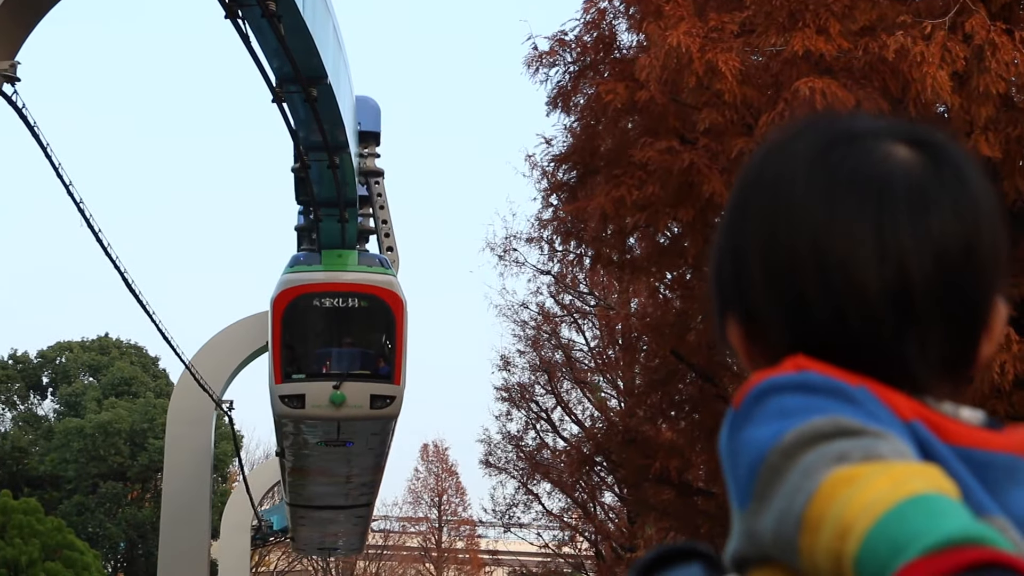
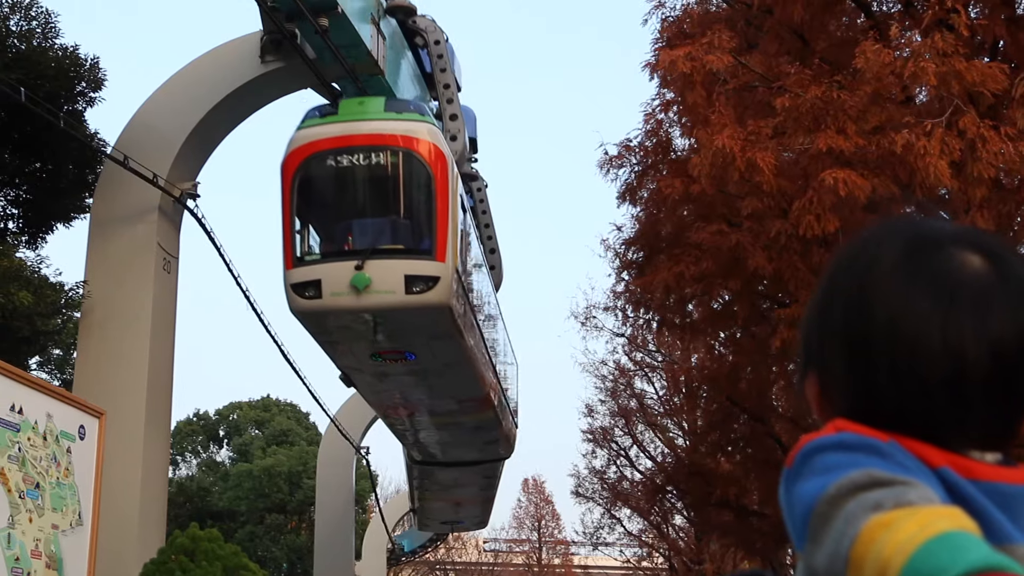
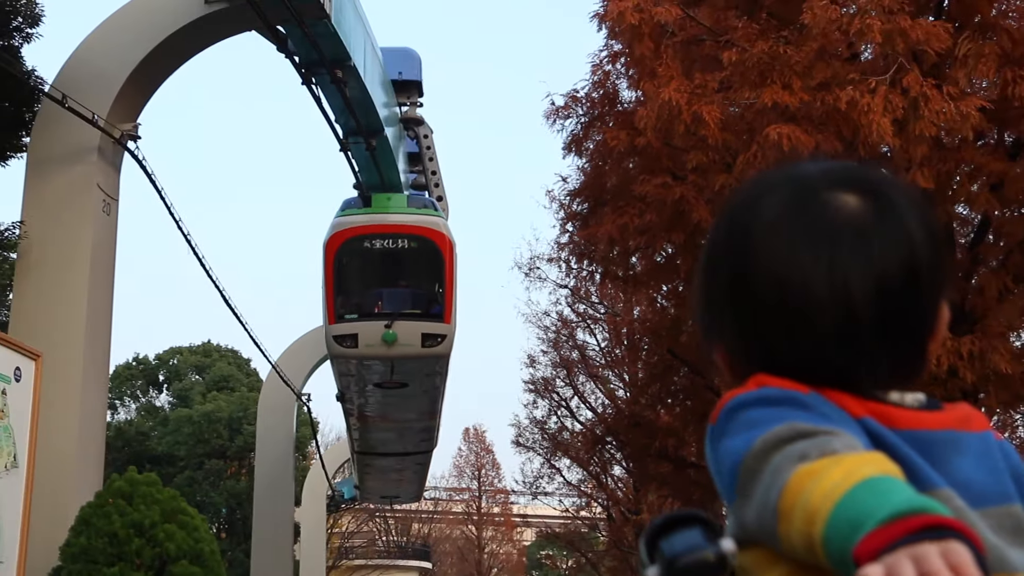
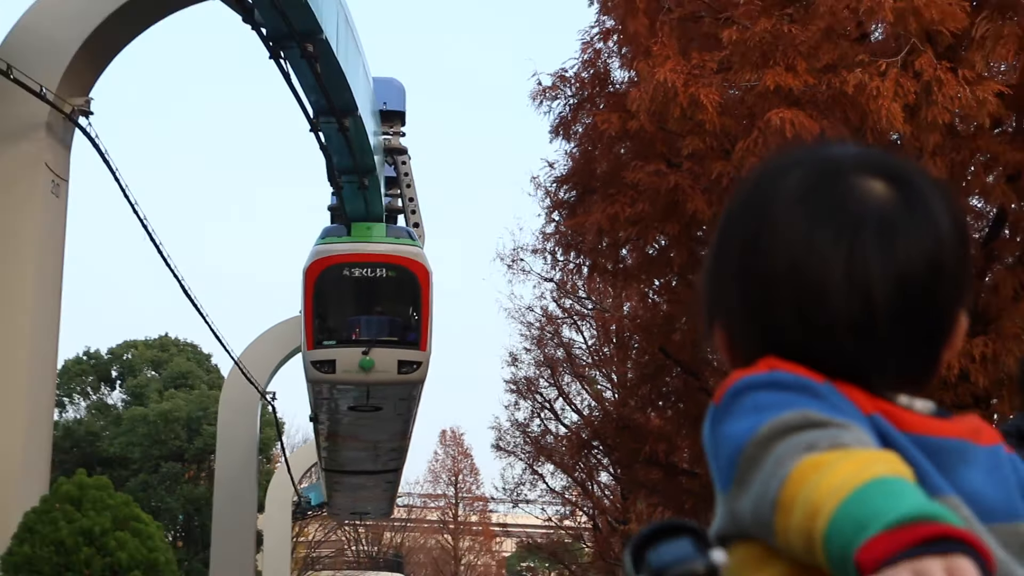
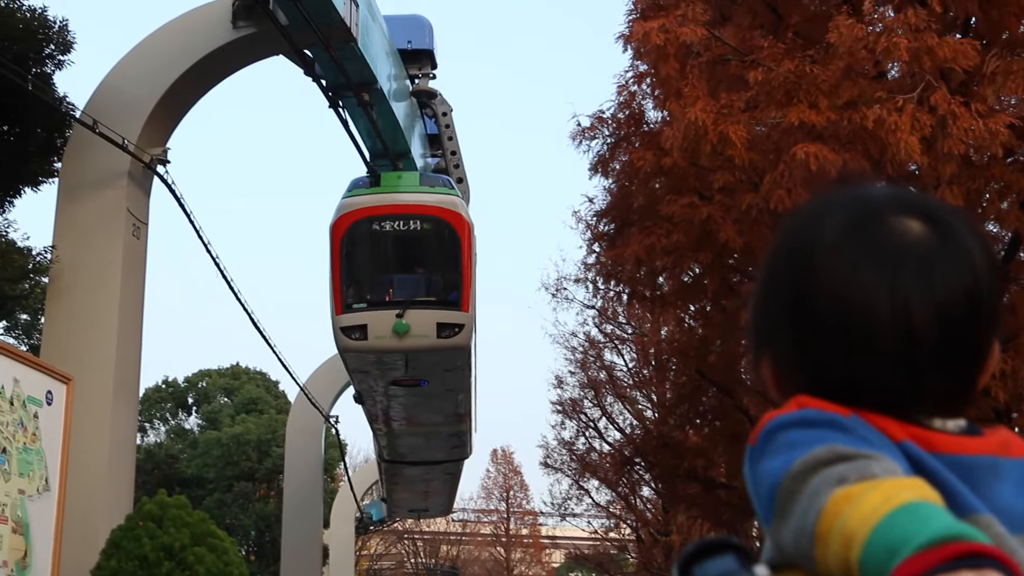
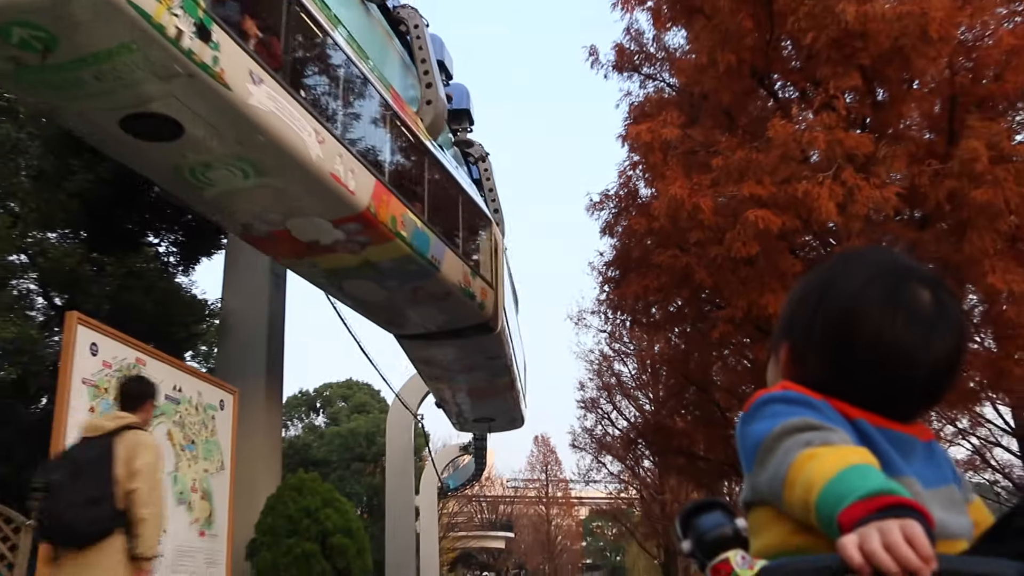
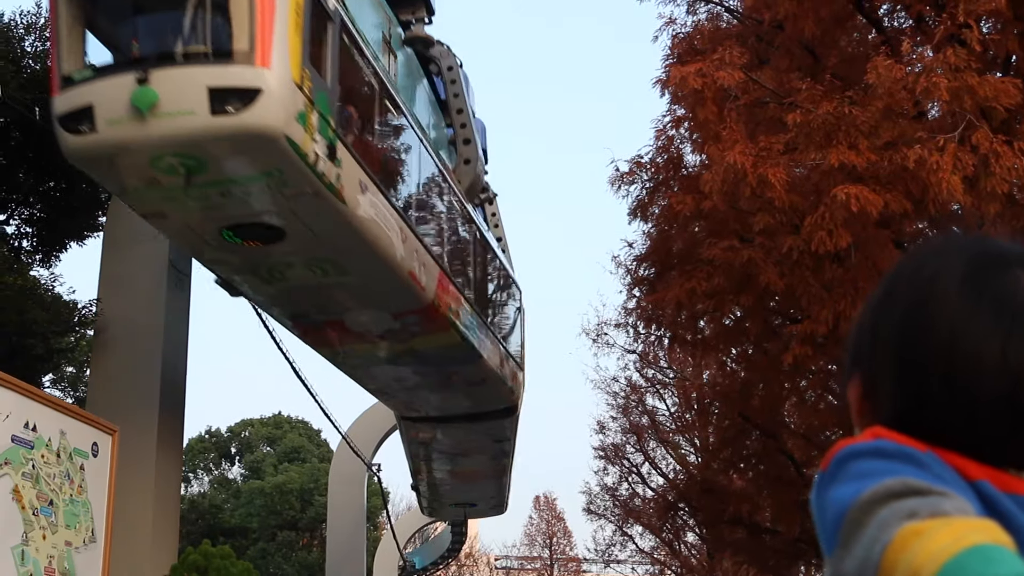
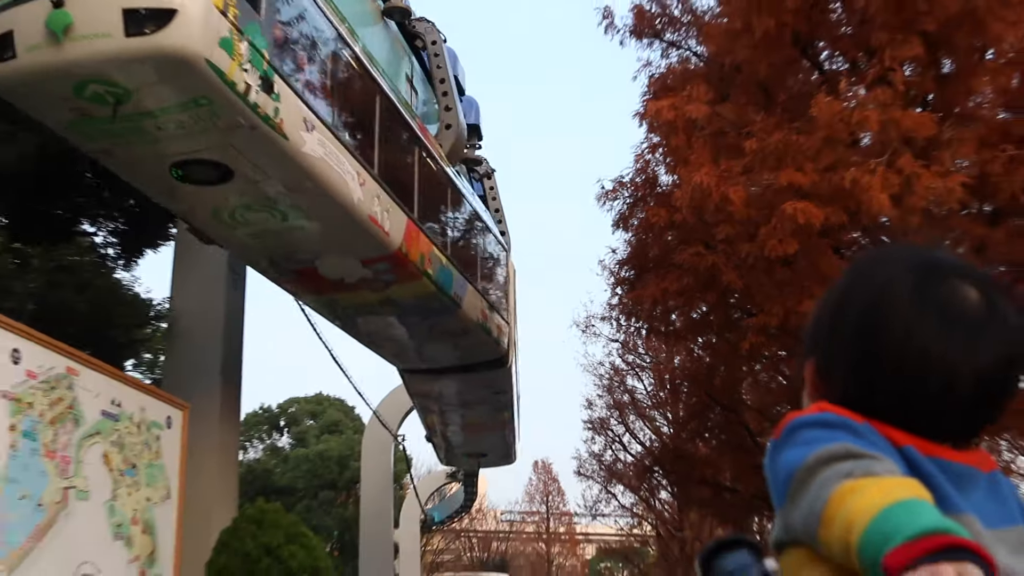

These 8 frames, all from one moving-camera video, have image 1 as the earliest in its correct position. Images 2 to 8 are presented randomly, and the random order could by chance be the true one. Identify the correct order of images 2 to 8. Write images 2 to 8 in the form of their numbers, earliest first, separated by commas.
4, 3, 5, 2, 7, 8, 6
